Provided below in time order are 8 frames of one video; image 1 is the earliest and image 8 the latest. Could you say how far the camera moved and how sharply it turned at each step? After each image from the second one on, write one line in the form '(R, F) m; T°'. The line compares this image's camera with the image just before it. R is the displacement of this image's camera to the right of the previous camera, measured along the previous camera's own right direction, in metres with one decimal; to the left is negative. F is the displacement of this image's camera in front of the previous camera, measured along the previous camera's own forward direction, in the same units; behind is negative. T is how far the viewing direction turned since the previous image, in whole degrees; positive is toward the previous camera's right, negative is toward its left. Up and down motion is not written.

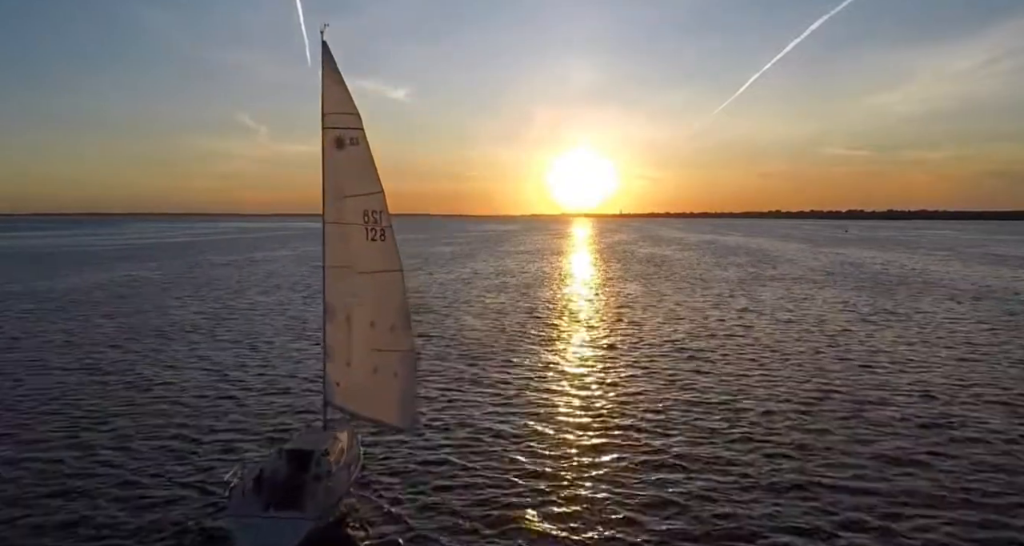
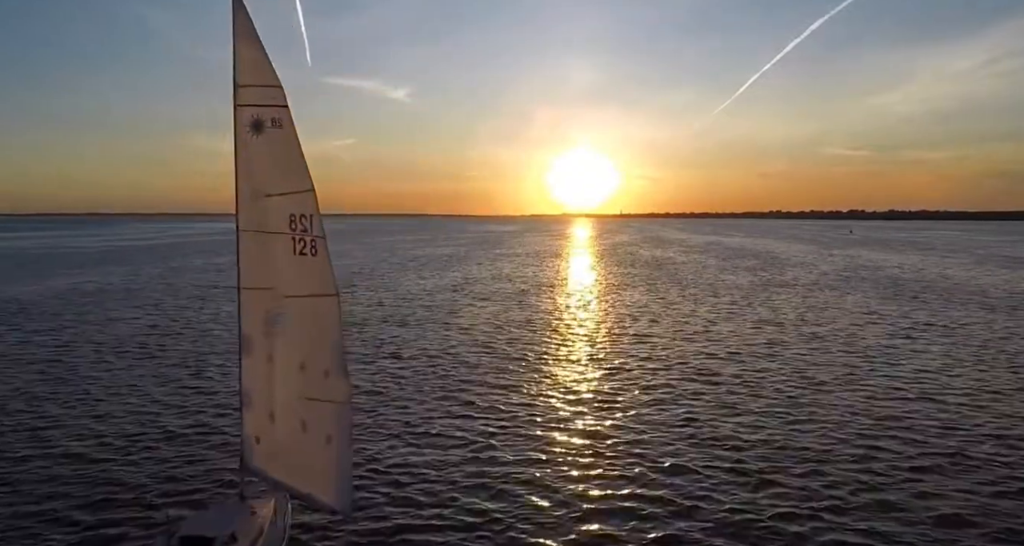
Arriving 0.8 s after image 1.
(+0.4, +3.0) m; 0°
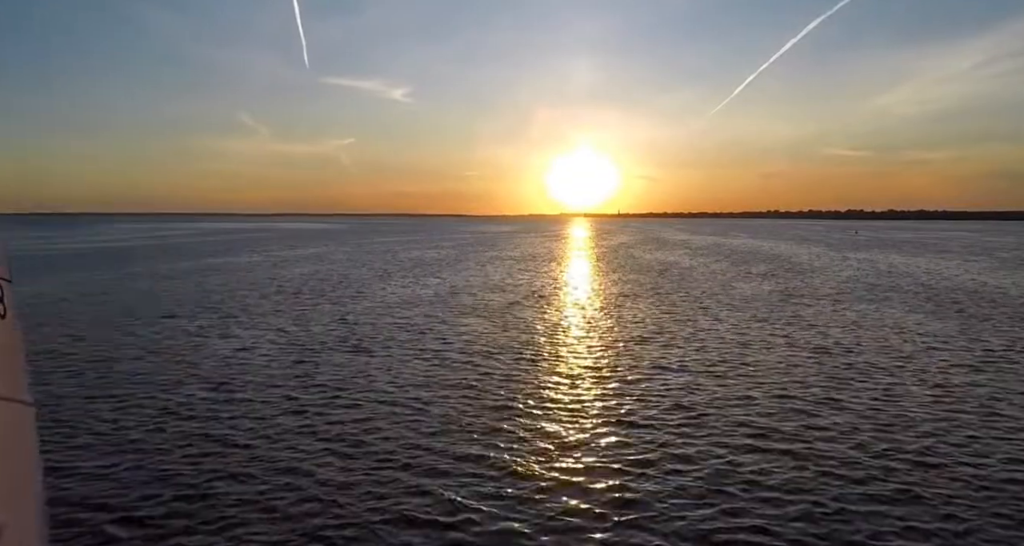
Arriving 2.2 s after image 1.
(+0.5, +4.7) m; 0°
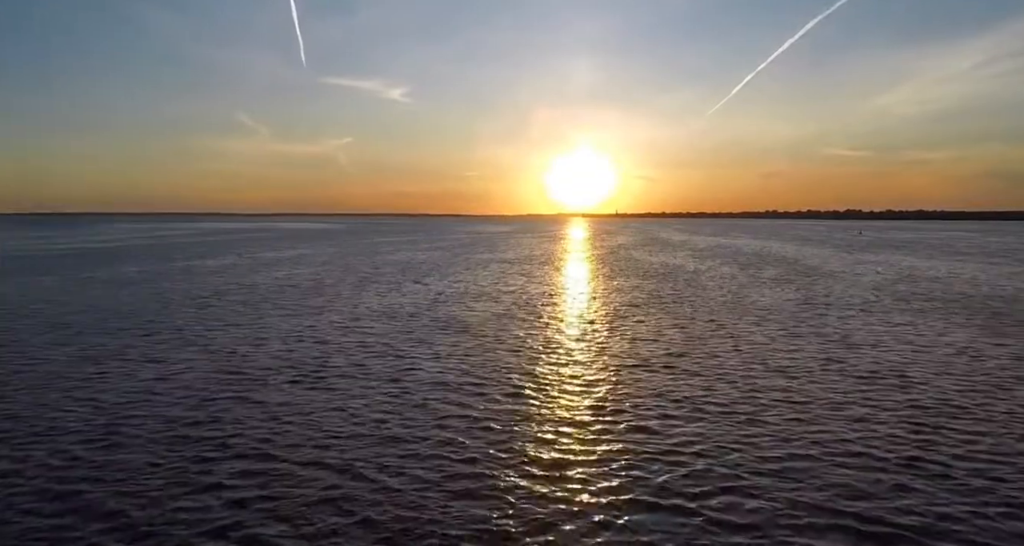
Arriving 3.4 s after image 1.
(+0.5, +4.0) m; 0°
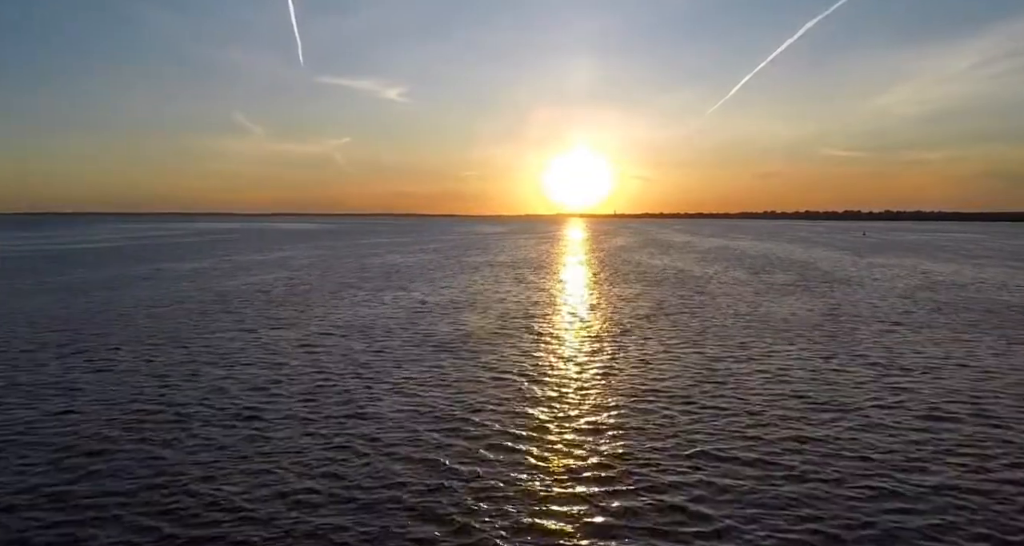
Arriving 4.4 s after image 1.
(+0.4, +3.9) m; 0°
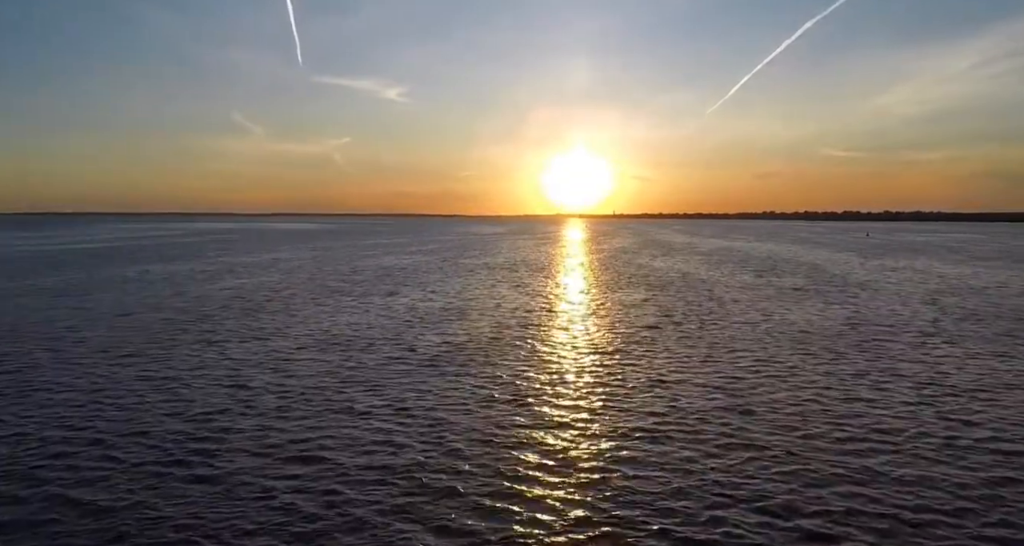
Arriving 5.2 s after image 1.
(+0.2, +2.5) m; 0°
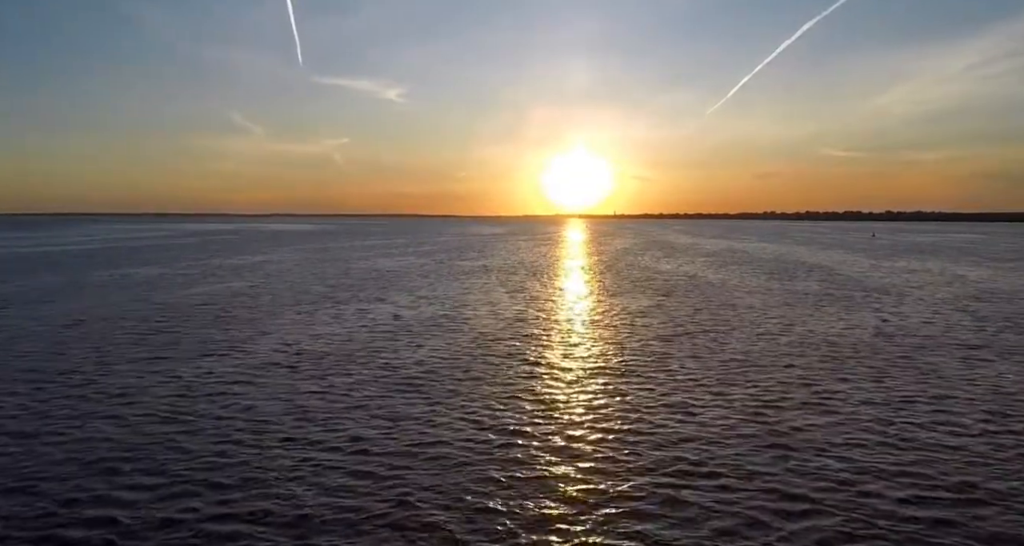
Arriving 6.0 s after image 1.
(+0.1, +3.0) m; 0°
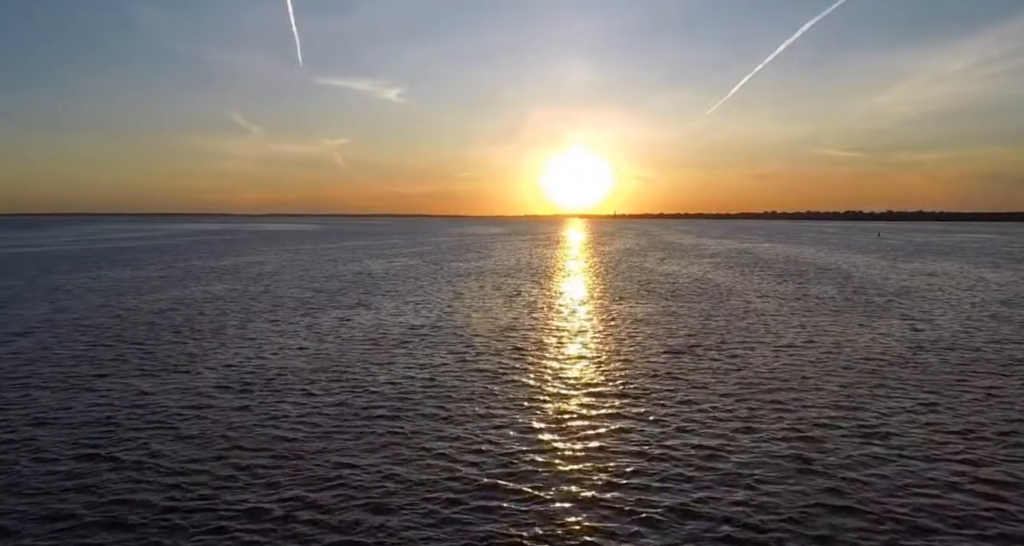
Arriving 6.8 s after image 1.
(+0.2, +3.0) m; 0°
